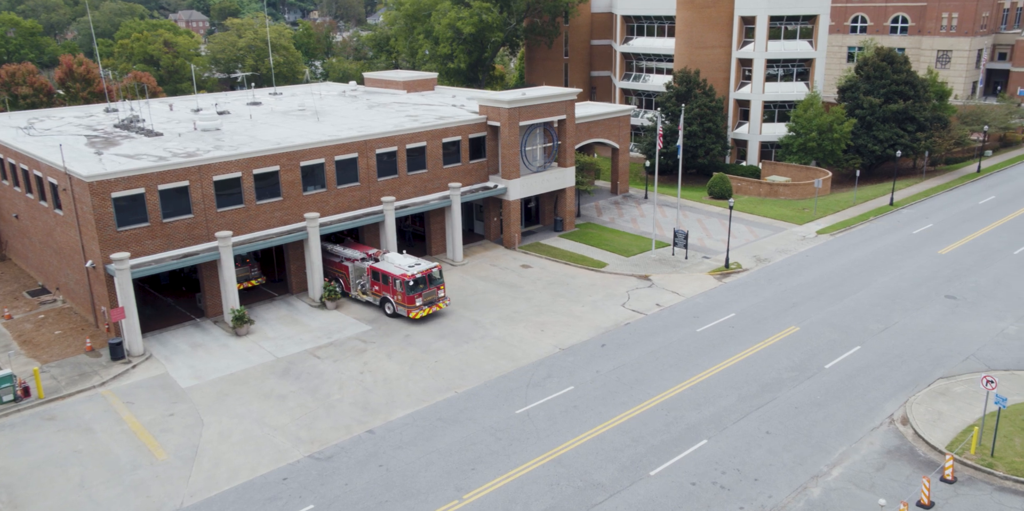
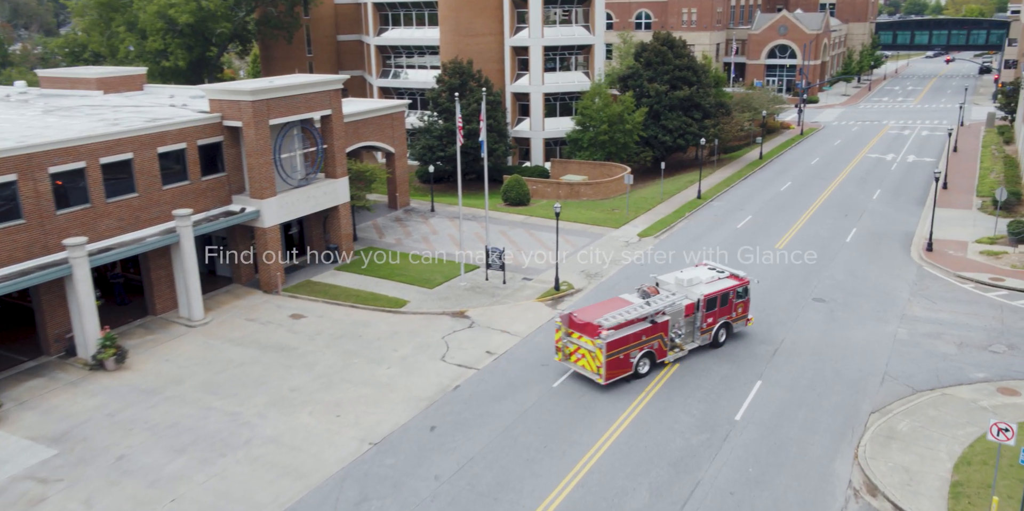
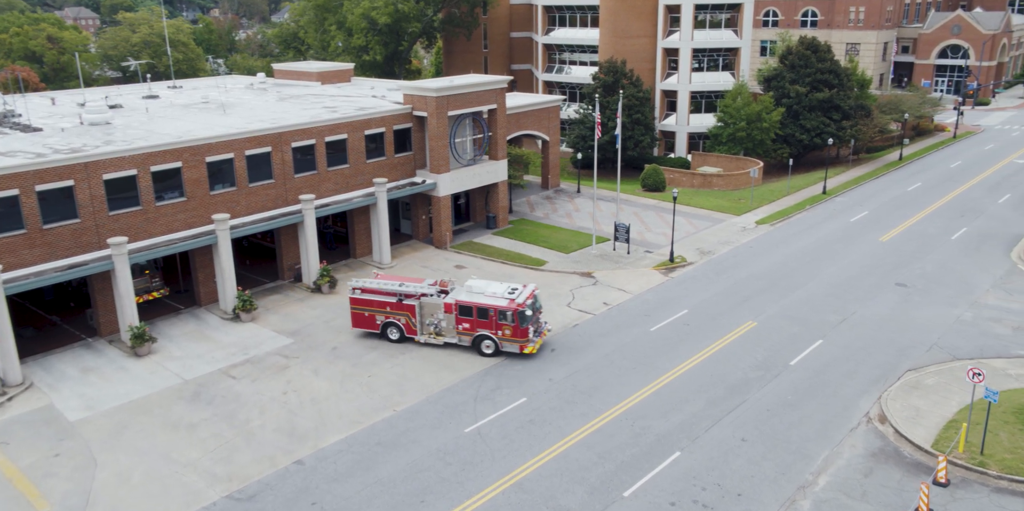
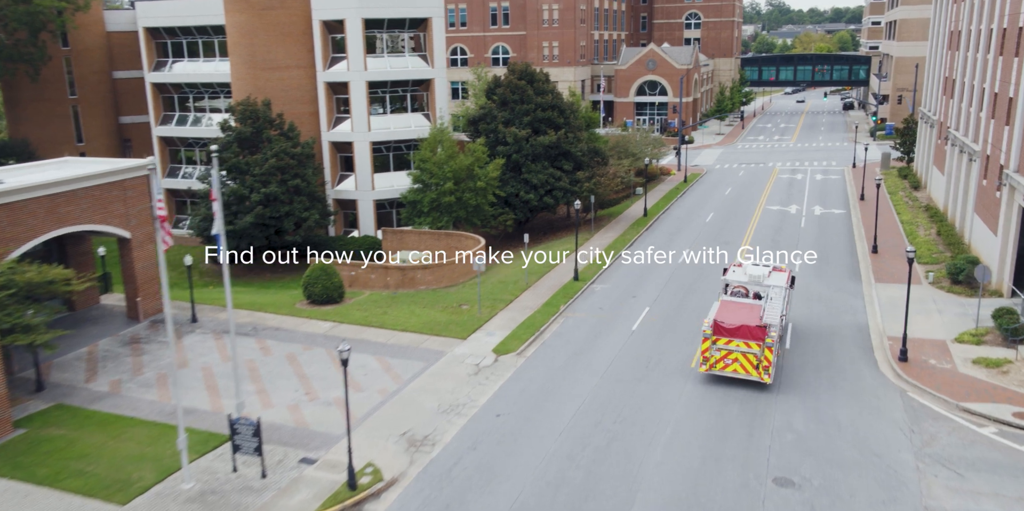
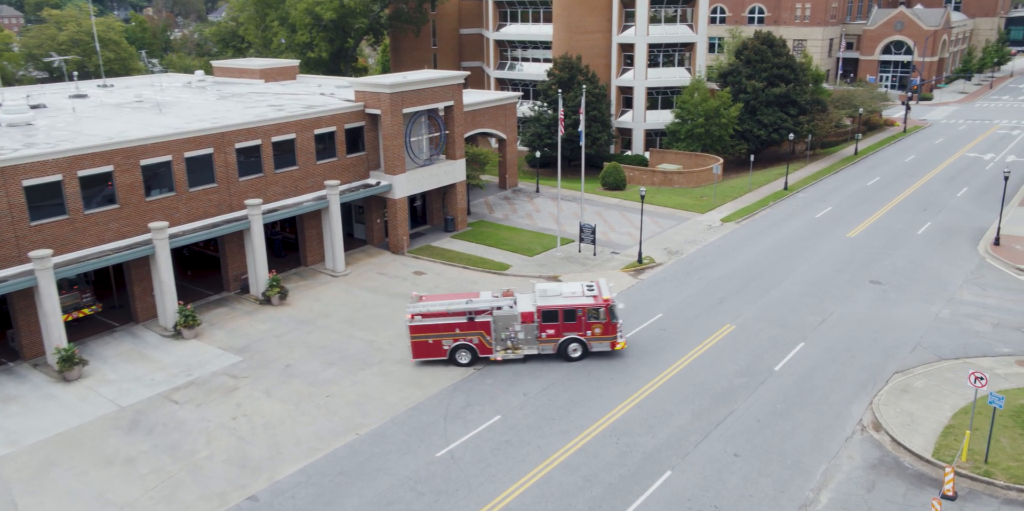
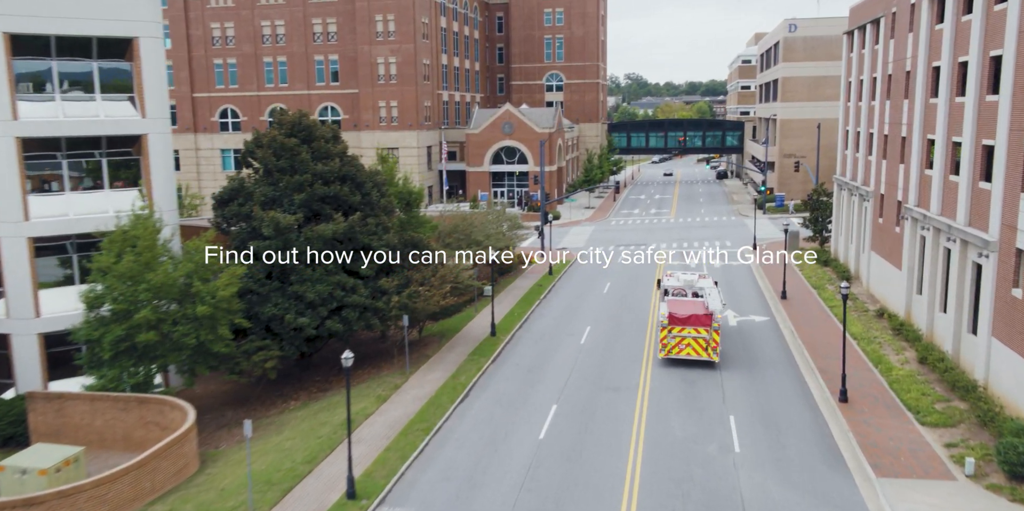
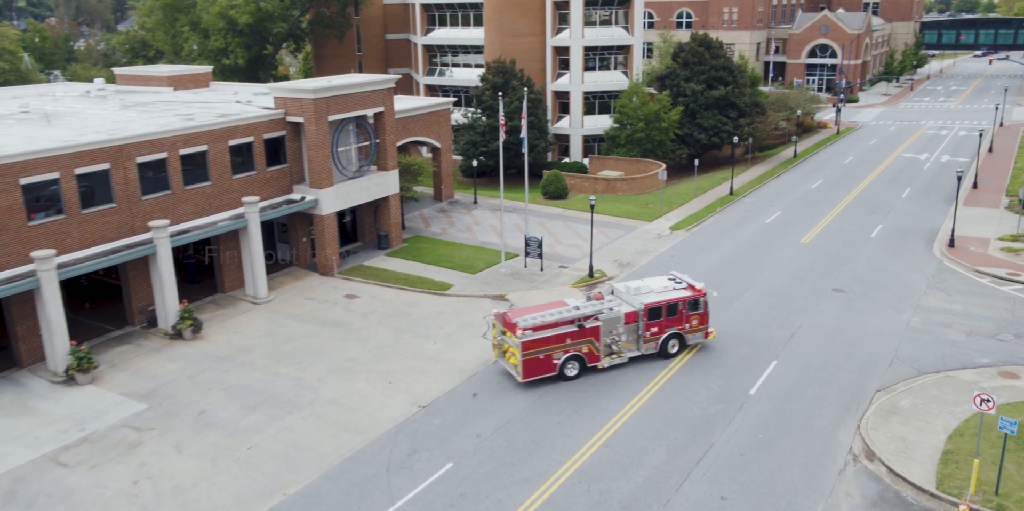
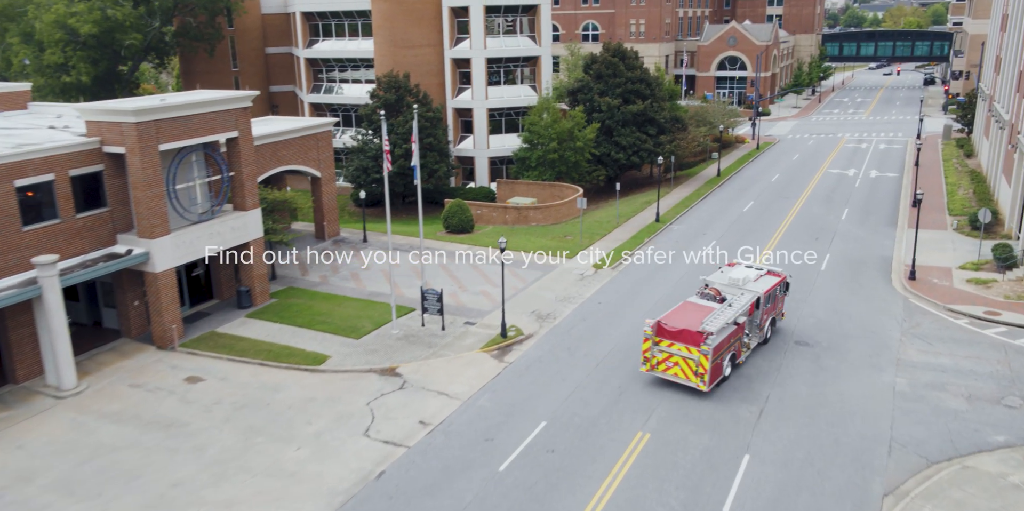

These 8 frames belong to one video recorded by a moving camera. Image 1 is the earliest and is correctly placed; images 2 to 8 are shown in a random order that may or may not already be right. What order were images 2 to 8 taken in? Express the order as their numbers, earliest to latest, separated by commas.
3, 5, 7, 2, 8, 4, 6
